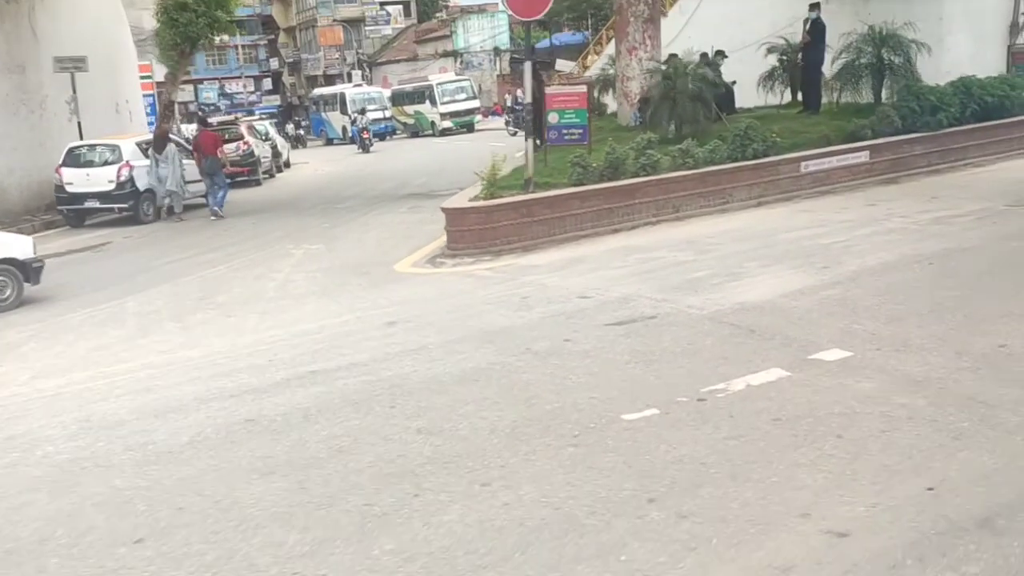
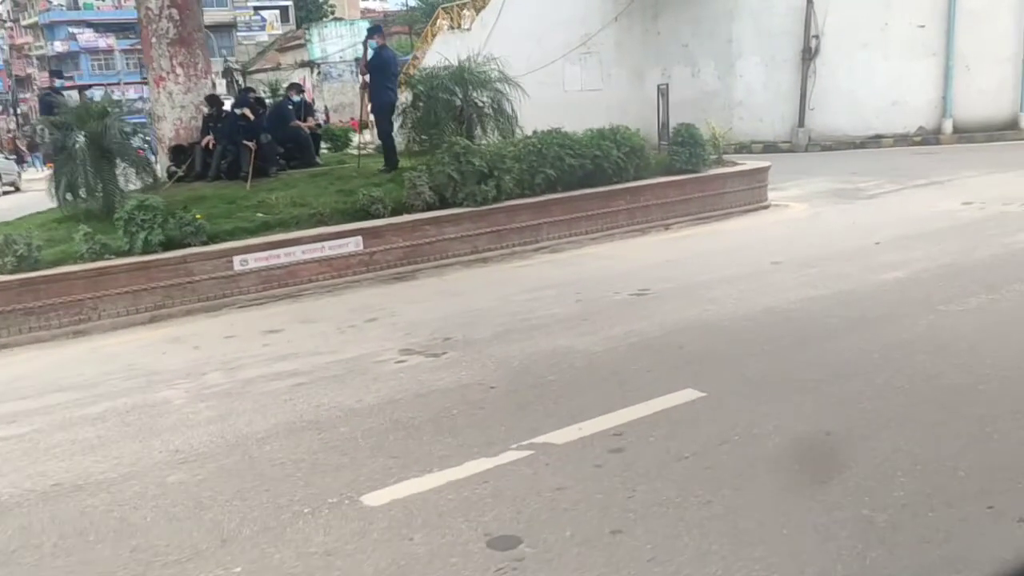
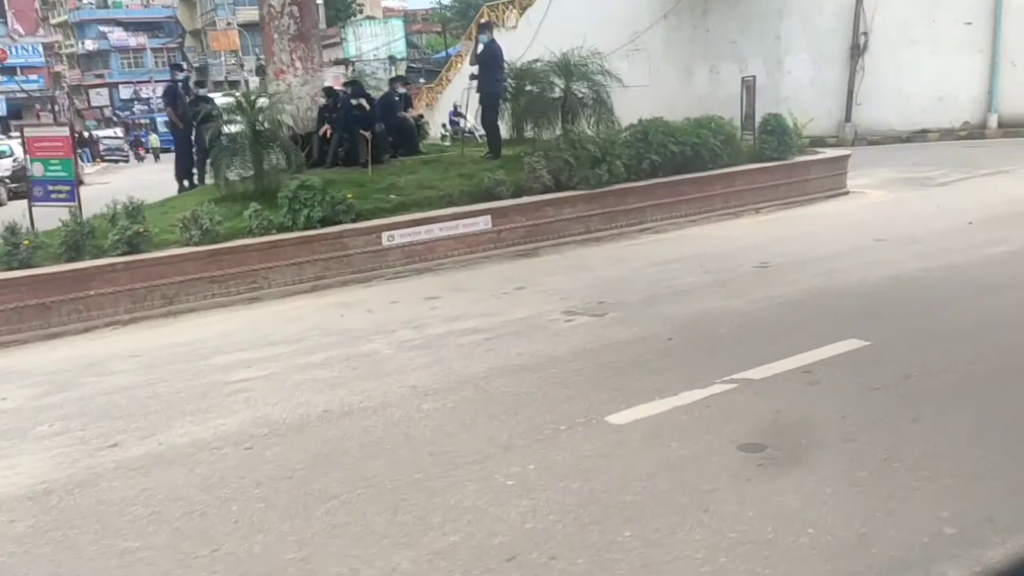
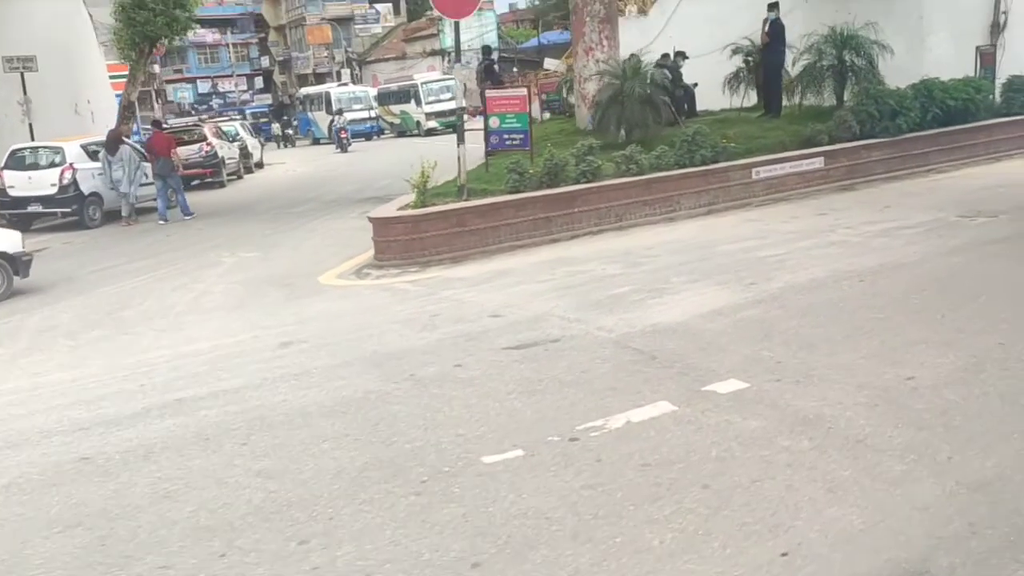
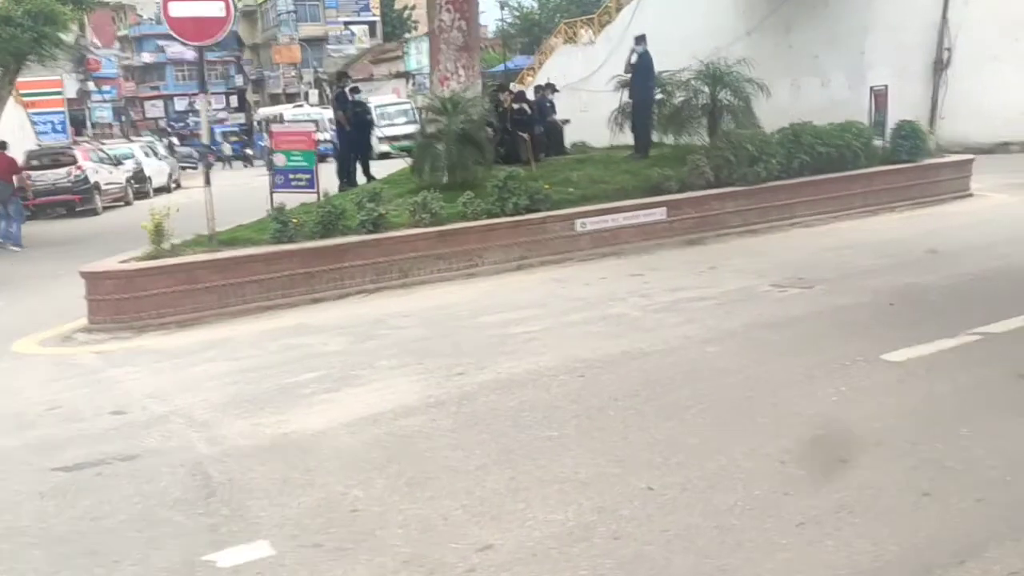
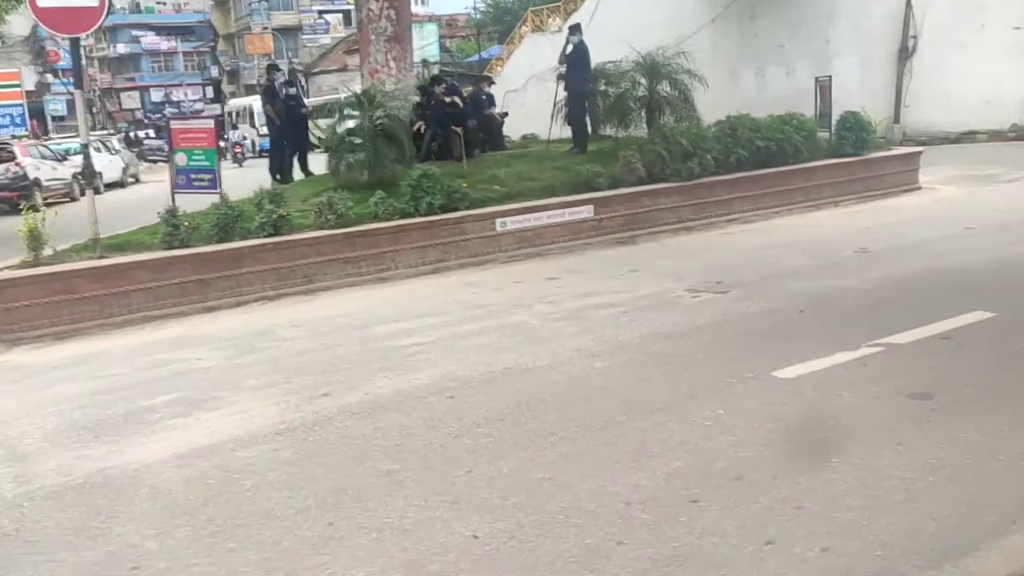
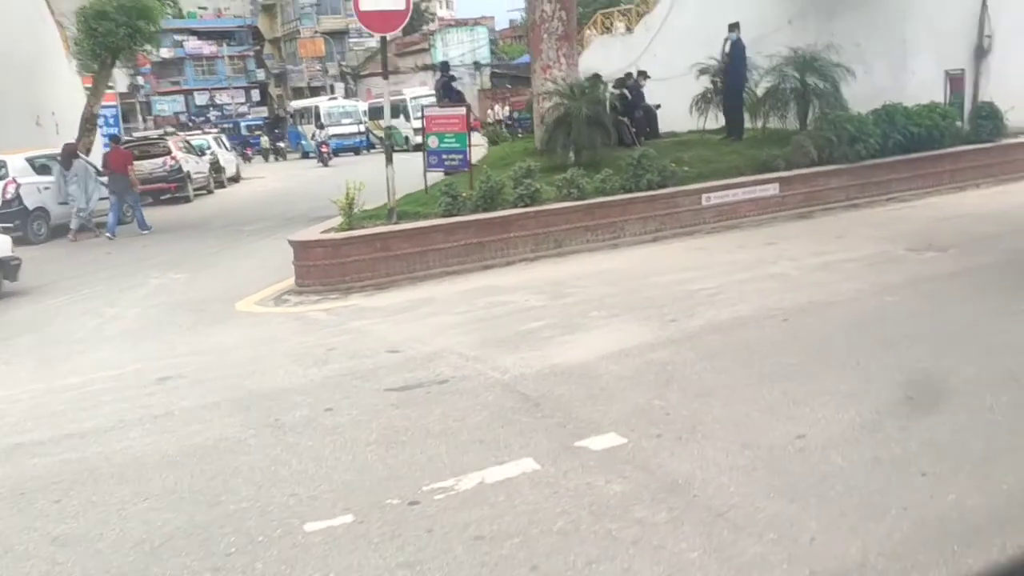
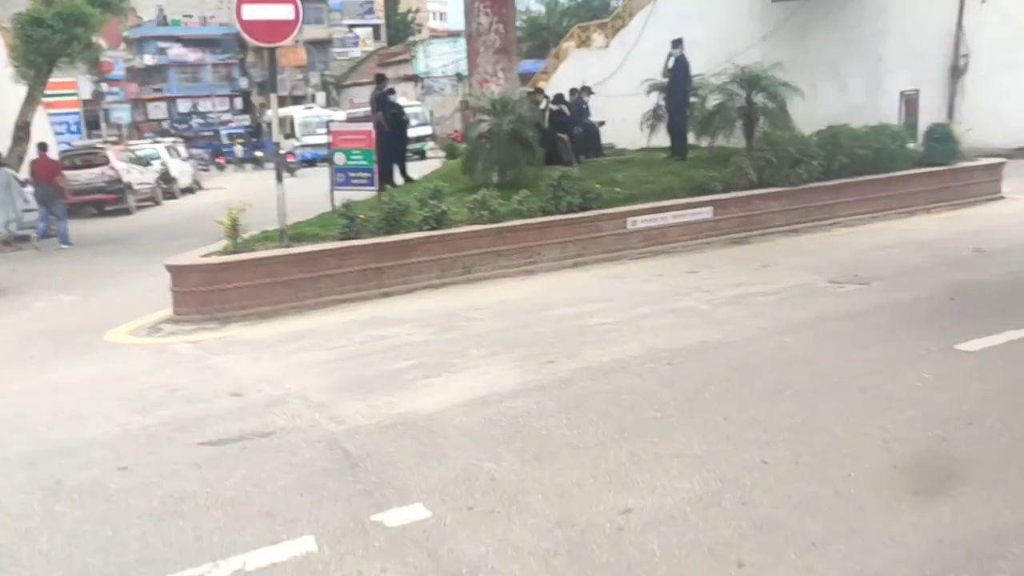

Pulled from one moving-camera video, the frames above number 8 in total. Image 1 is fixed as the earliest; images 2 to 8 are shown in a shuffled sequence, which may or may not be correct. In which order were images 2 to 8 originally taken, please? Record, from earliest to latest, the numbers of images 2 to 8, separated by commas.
4, 7, 8, 5, 6, 3, 2
